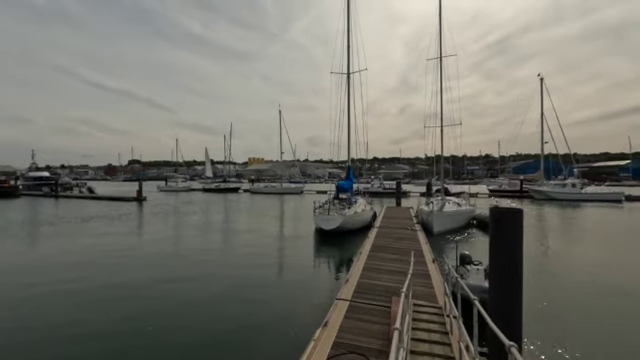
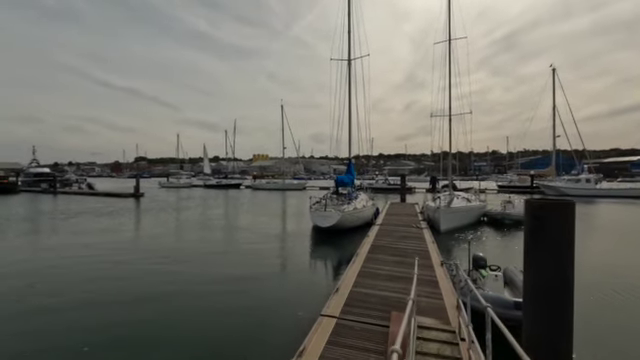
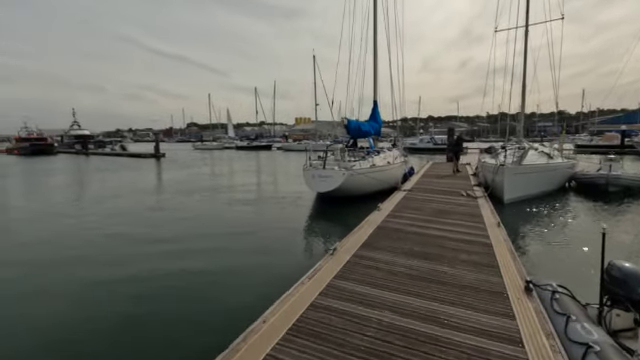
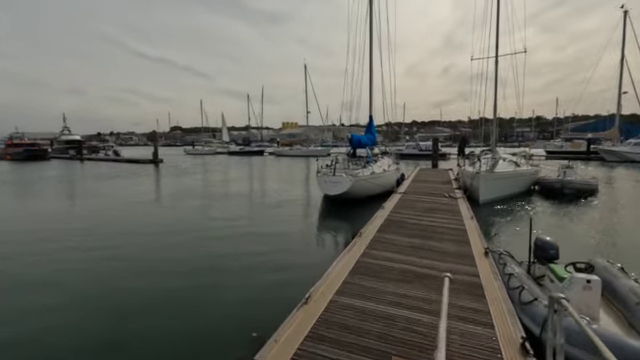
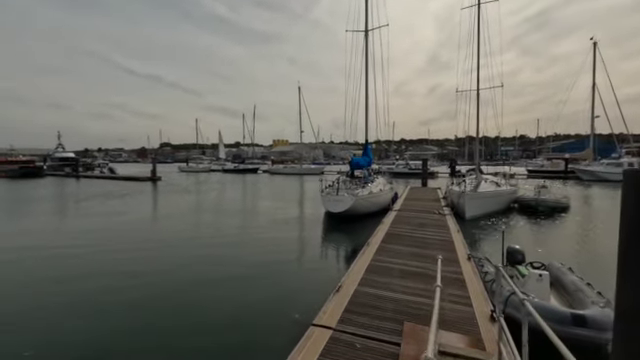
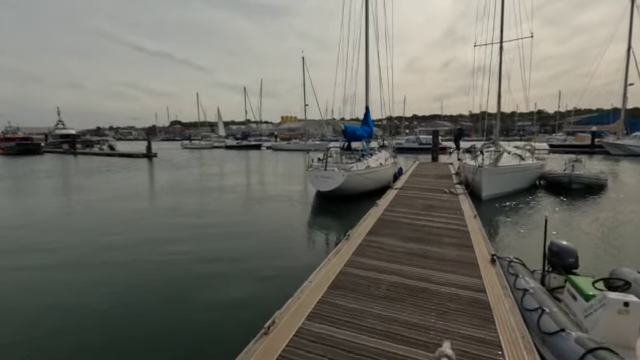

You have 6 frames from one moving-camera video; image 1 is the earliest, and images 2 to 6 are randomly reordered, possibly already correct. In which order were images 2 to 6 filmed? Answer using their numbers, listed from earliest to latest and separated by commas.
2, 5, 4, 6, 3
